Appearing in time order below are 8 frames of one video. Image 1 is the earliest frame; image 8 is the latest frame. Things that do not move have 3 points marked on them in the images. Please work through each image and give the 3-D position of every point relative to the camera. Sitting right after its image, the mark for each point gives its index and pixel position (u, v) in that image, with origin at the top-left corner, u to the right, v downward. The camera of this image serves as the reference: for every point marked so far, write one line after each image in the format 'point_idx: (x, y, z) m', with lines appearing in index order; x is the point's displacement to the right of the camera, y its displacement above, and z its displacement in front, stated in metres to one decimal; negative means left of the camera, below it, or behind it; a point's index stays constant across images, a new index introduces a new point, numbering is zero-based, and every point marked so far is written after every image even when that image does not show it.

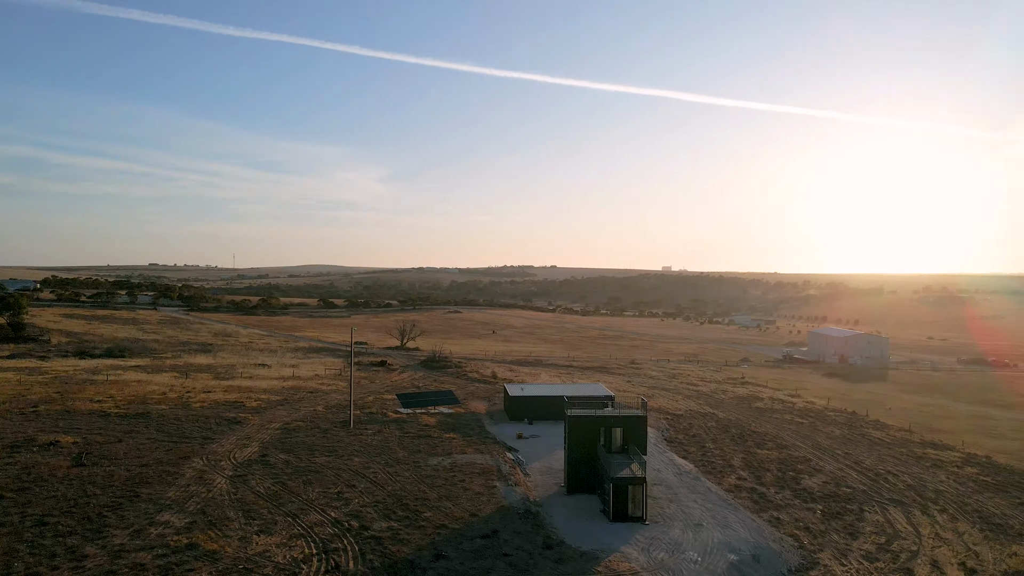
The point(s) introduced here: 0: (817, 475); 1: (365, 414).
0: (+7.3, -4.5, +17.5) m
1: (-3.5, -3.0, +17.6) m
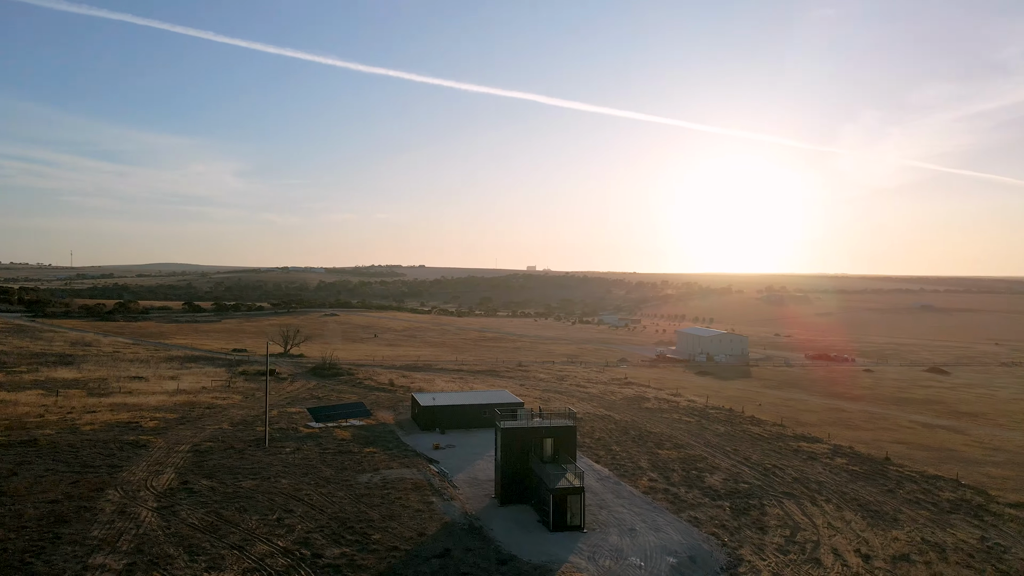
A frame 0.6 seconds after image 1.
0: (+5.3, -4.7, +18.7) m
1: (-5.4, -3.3, +16.9) m
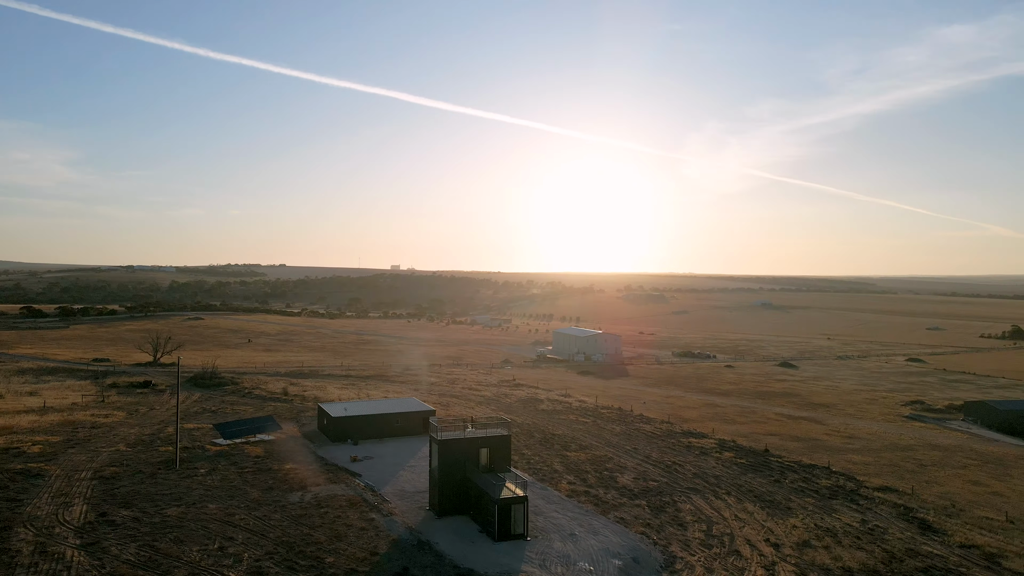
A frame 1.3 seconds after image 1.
0: (+3.0, -4.9, +19.6) m
1: (-7.1, -3.5, +15.8) m
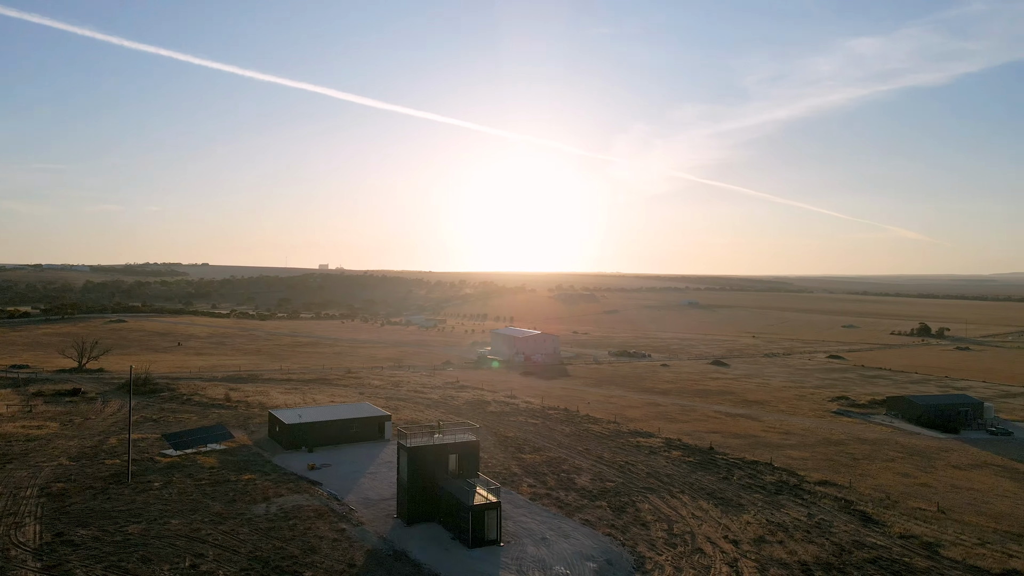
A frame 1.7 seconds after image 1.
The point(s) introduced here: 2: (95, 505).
0: (+1.9, -5.0, +19.8) m
1: (-7.9, -3.6, +15.1) m
2: (-6.9, -3.6, +12.0) m
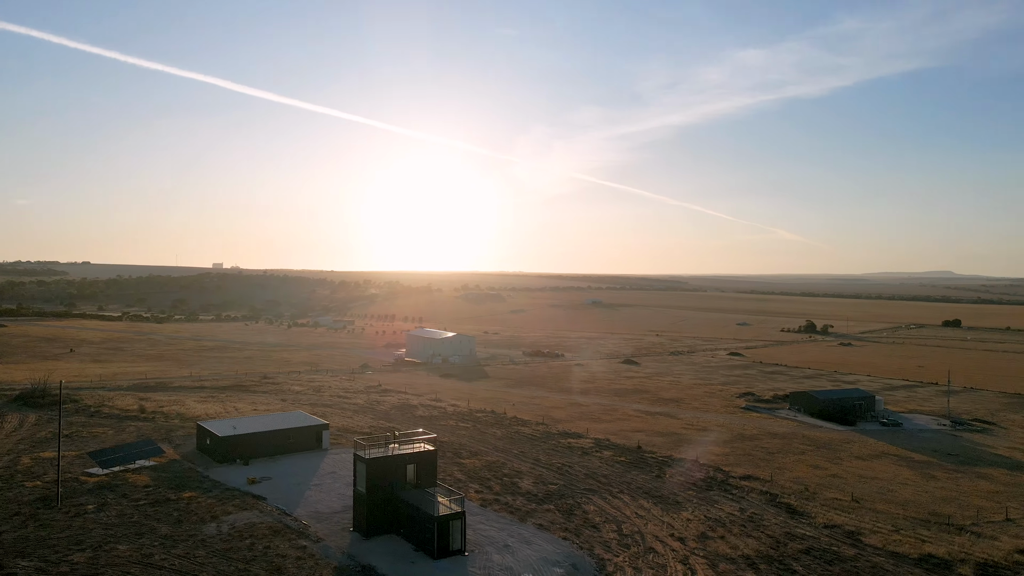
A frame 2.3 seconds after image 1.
0: (+0.3, -5.1, +20.0) m
1: (-8.8, -3.8, +14.1) m
2: (-7.4, -3.7, +11.1) m
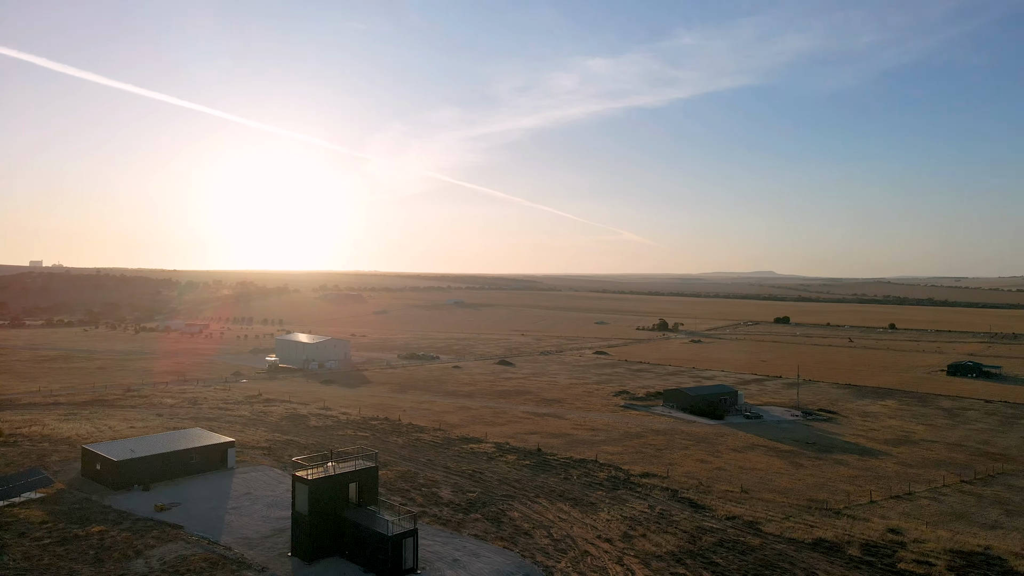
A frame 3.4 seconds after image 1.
0: (-2.0, -5.4, +19.9) m
1: (-9.8, -4.0, +12.3) m
2: (-7.9, -4.0, +9.7) m
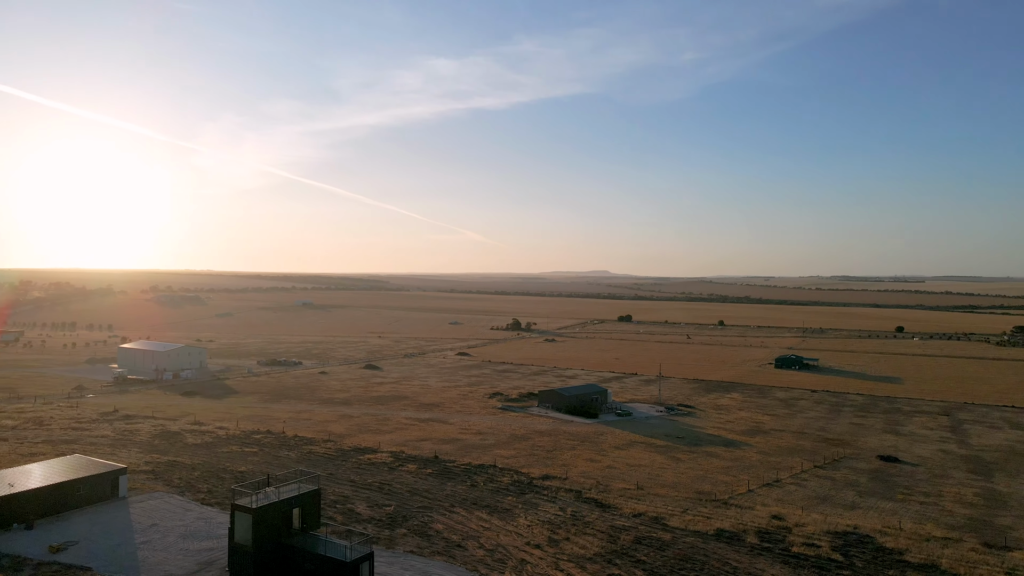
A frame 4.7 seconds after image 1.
0: (-4.2, -5.6, +19.3) m
1: (-10.4, -4.3, +10.3) m
2: (-7.9, -4.2, +8.1) m
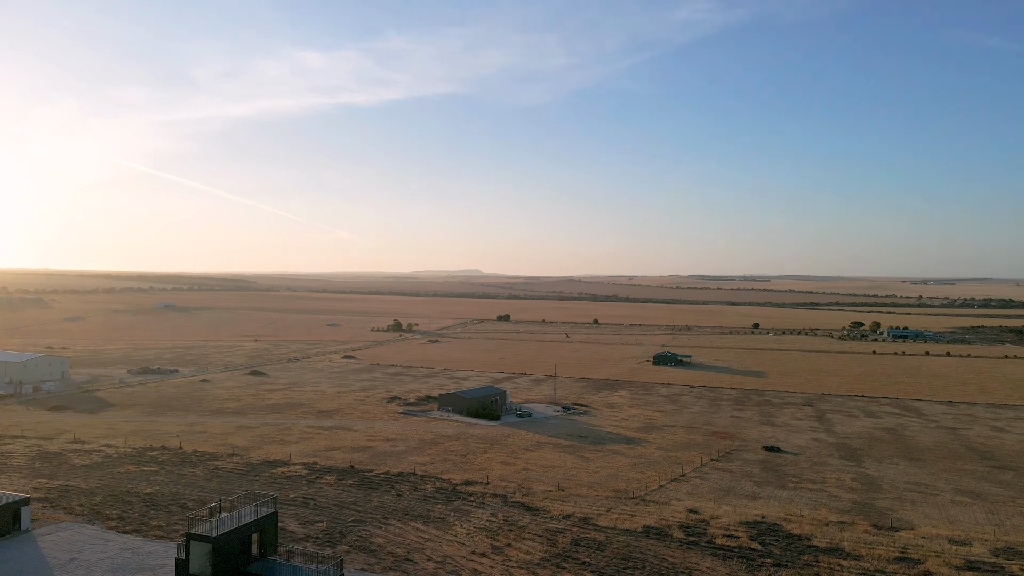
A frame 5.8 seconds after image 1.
0: (-5.9, -5.8, +18.5) m
1: (-10.4, -4.5, +8.6) m
2: (-7.7, -4.5, +6.9) m
